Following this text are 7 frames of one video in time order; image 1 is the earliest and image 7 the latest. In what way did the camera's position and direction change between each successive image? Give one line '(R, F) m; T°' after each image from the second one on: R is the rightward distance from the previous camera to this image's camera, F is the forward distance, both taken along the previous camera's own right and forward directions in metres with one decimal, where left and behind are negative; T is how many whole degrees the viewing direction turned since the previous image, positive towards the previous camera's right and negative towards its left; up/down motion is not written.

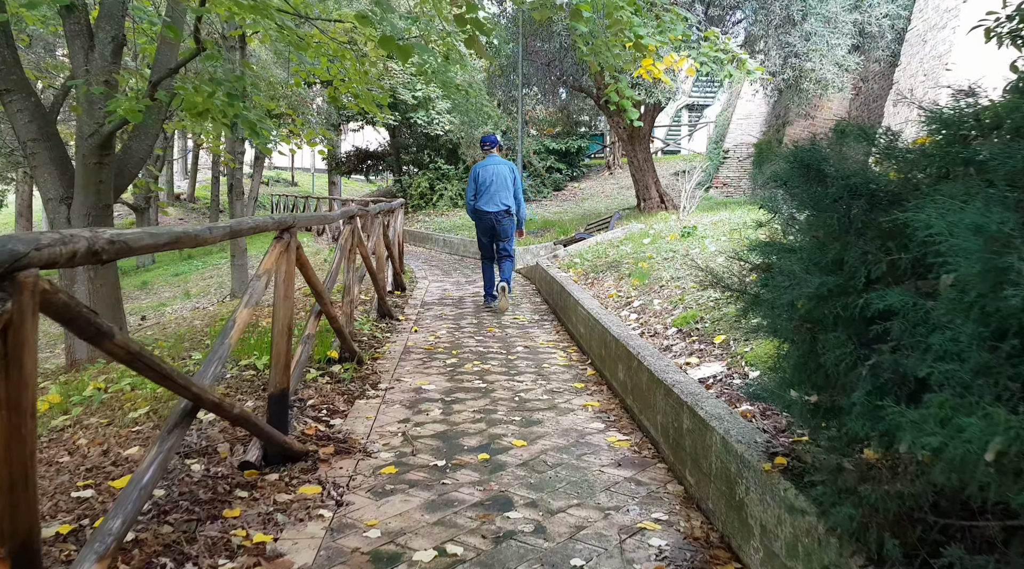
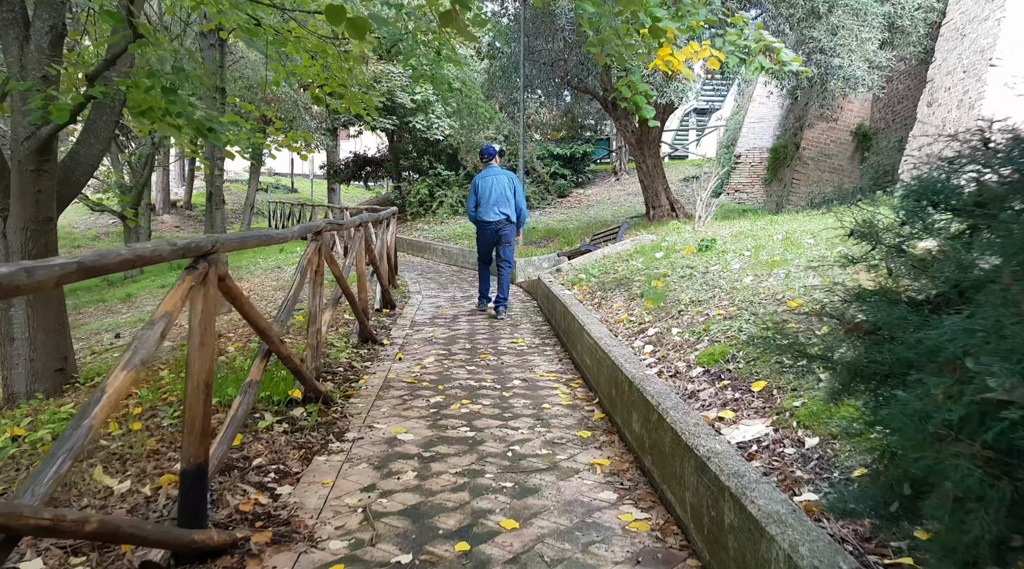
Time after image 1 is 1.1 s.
(+0.1, +0.8) m; 0°
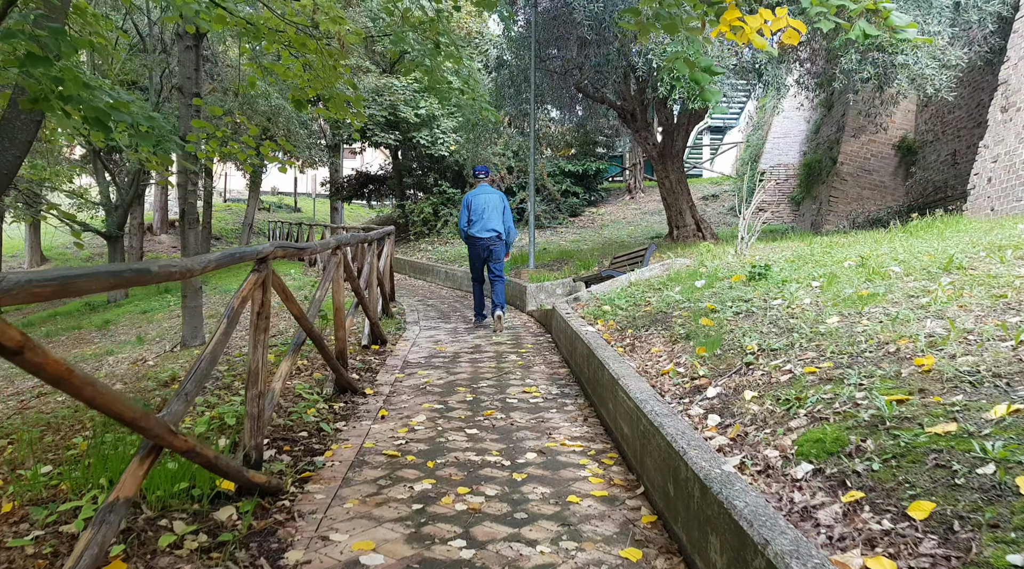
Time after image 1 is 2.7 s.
(0.0, +1.2) m; -1°
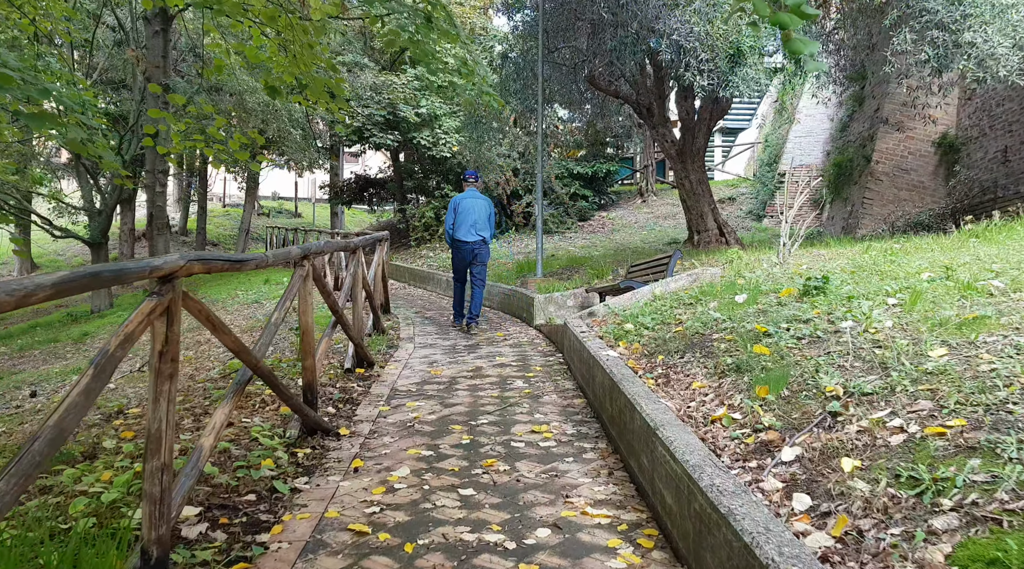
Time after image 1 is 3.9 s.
(0.0, +1.0) m; 0°
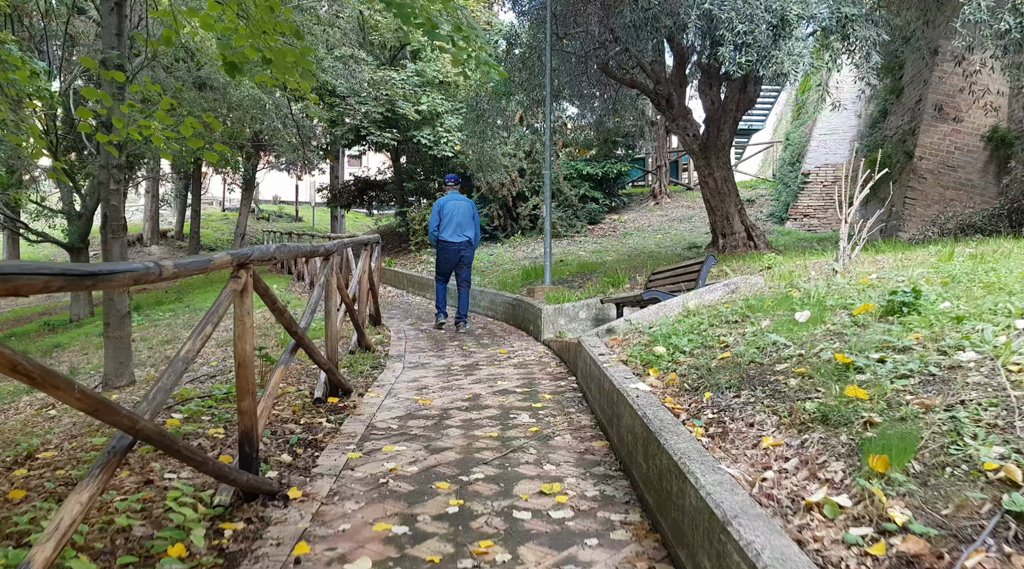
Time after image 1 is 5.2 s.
(0.0, +1.1) m; -1°
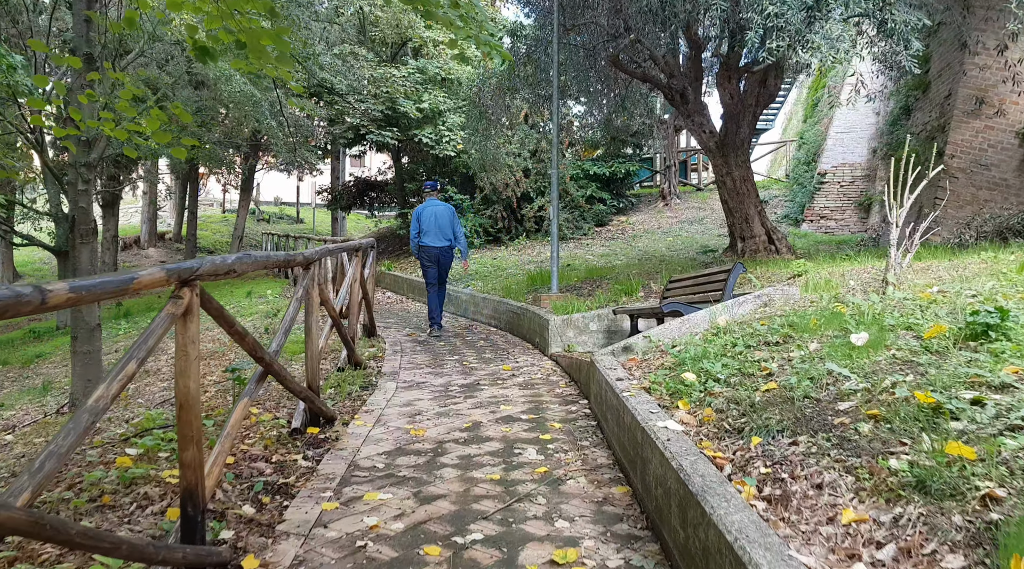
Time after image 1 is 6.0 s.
(0.0, +0.6) m; 0°
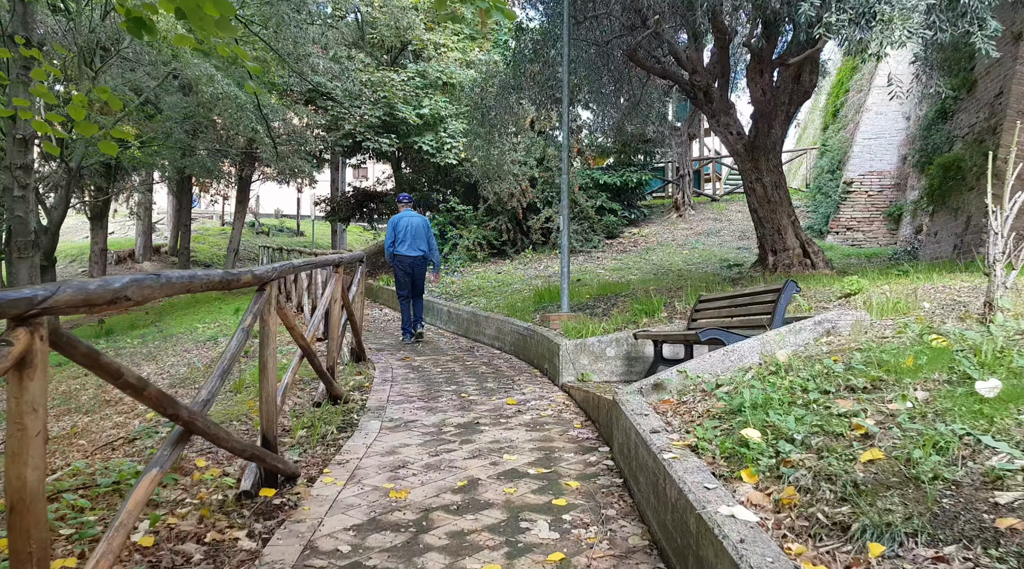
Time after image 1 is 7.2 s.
(0.0, +0.9) m; 0°
